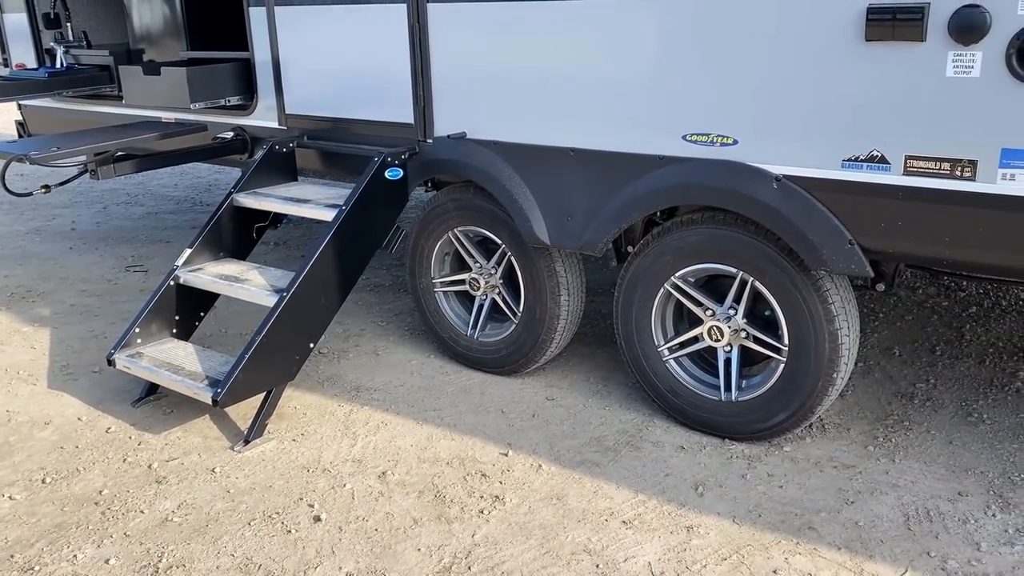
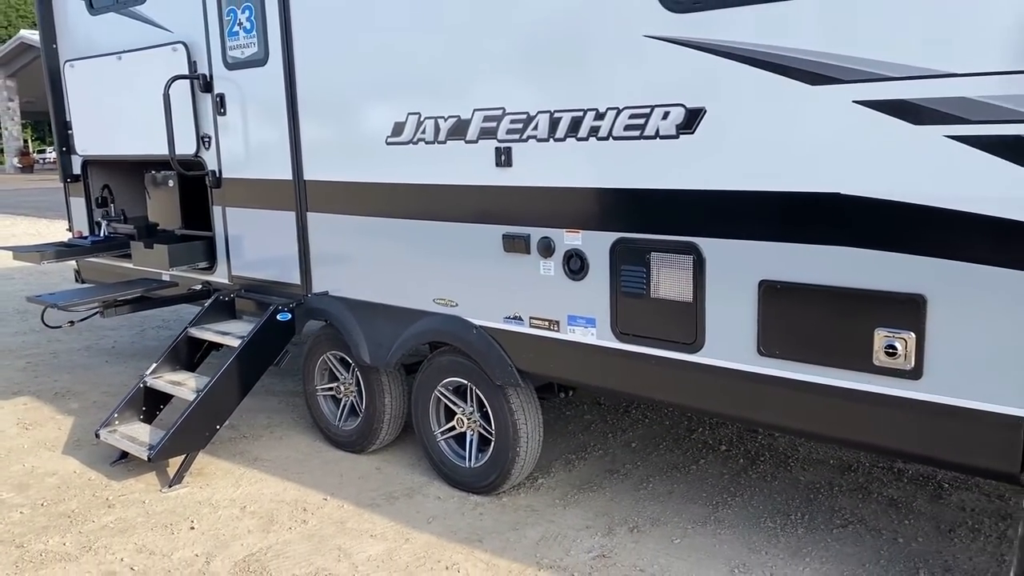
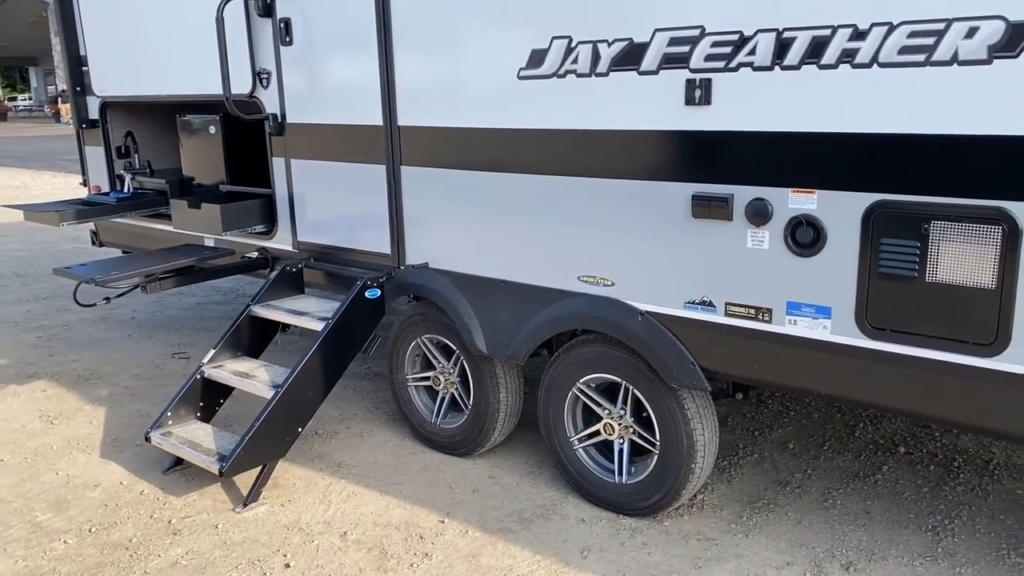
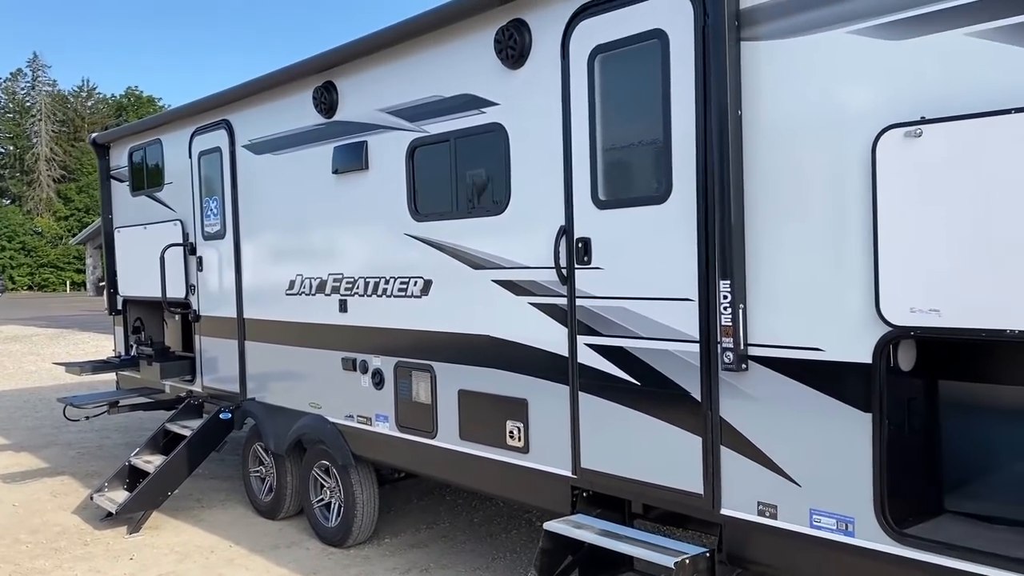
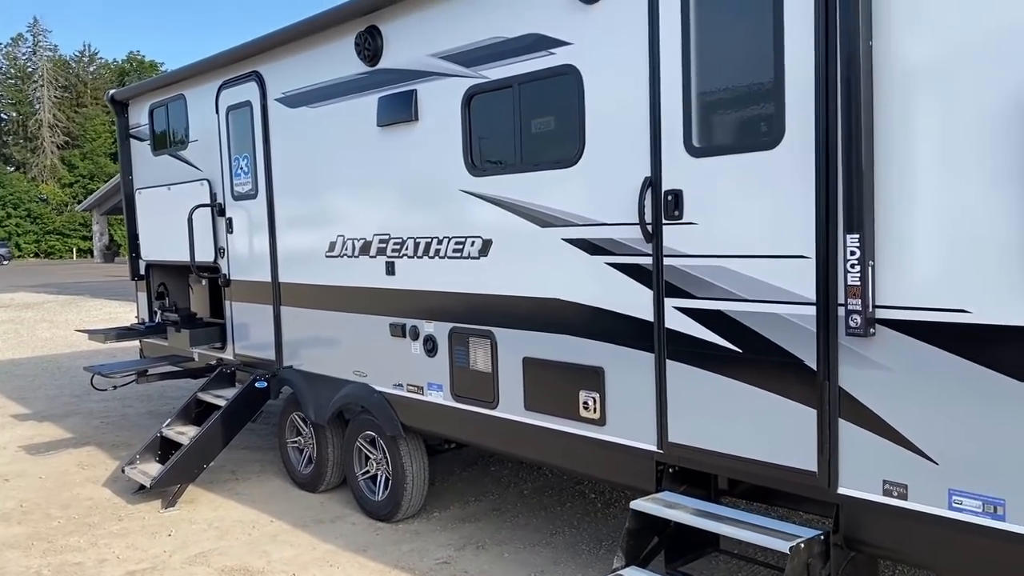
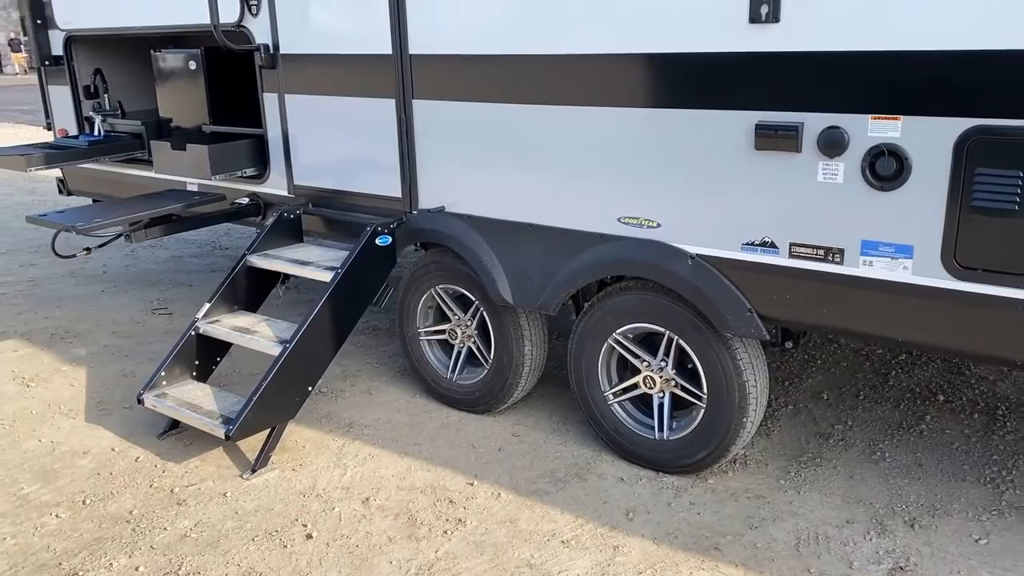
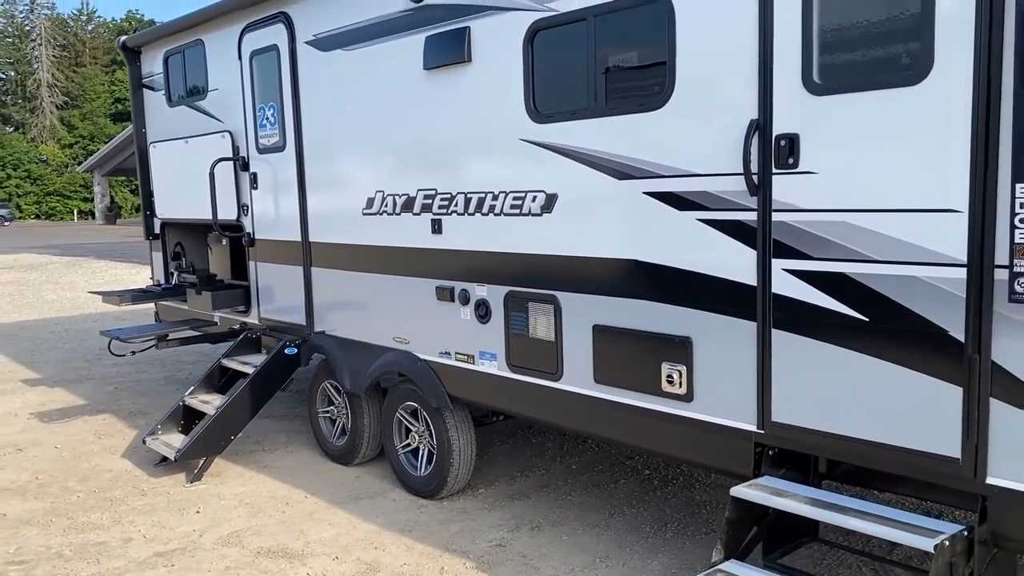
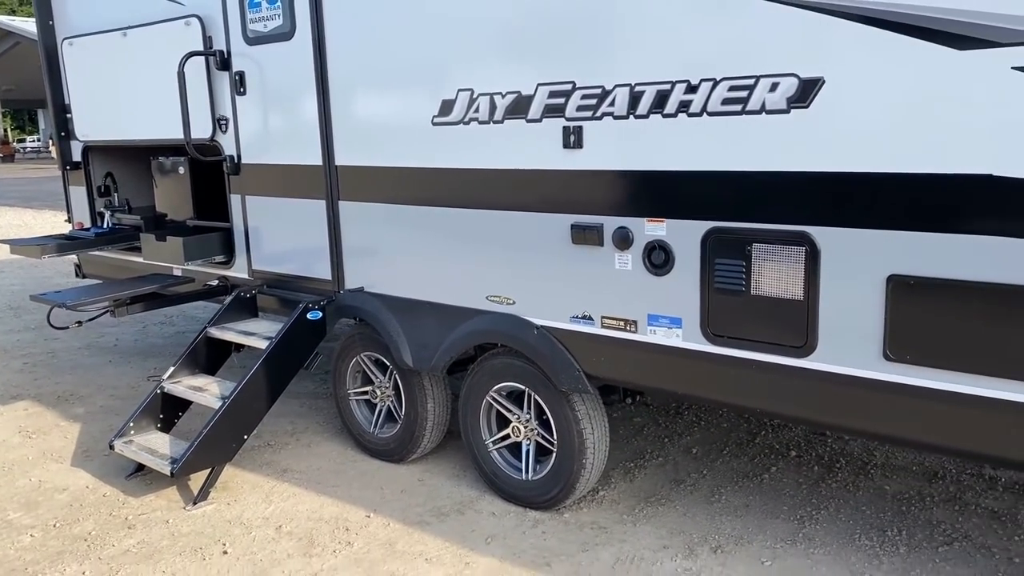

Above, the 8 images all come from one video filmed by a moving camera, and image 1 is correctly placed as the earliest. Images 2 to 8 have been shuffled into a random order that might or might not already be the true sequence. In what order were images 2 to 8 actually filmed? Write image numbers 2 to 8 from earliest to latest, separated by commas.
6, 3, 8, 2, 7, 5, 4
